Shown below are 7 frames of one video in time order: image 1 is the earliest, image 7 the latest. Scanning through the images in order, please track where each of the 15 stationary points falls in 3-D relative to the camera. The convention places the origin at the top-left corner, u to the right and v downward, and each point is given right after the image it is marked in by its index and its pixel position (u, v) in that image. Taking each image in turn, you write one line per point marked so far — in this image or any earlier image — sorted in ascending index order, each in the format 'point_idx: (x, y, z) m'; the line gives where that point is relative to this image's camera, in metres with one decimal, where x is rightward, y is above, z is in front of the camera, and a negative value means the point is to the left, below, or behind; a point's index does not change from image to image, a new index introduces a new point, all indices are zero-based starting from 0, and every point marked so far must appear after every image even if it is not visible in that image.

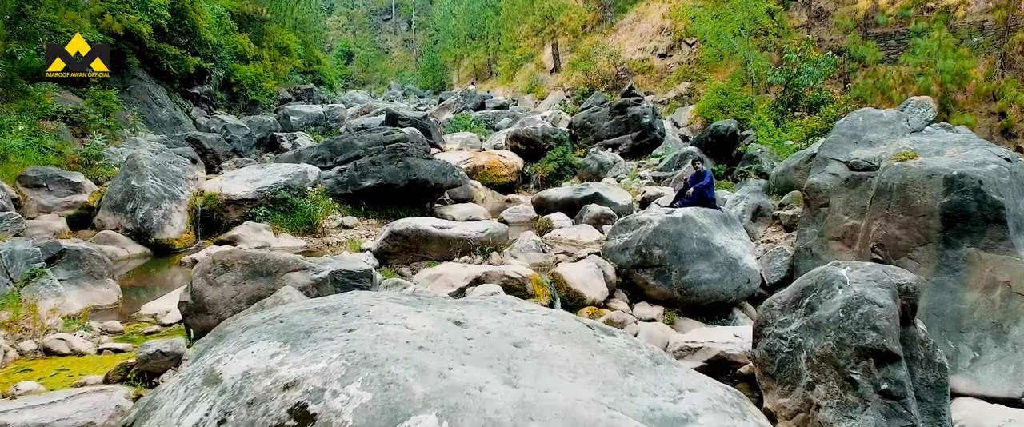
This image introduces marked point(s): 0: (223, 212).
0: (-4.6, 0.0, +9.9) m
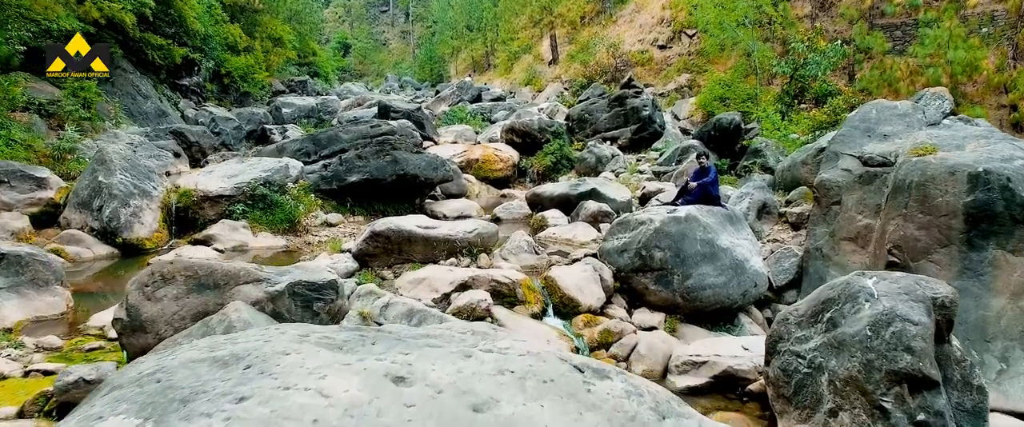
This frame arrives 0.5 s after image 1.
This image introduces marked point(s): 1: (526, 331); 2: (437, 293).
0: (-4.7, +0.1, +9.3) m
1: (+0.1, -1.1, +5.7) m
2: (-0.8, -0.8, +6.5) m
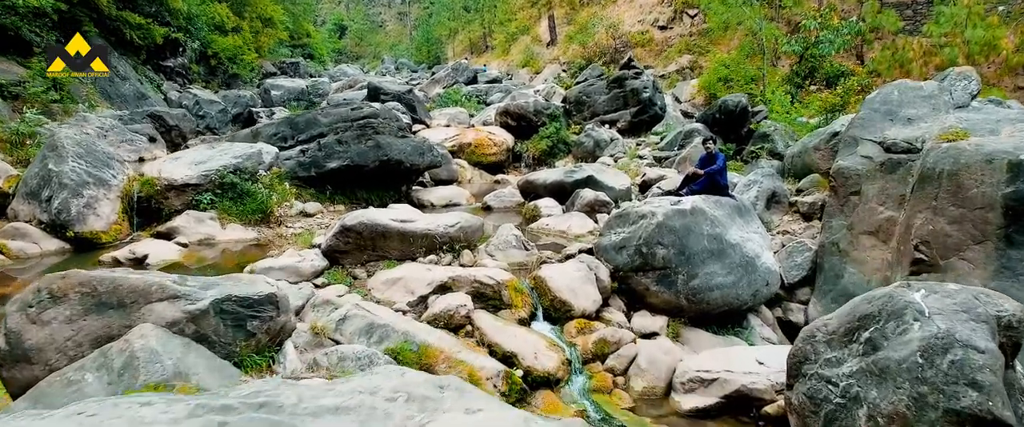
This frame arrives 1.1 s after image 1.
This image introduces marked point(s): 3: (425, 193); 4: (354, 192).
0: (-4.8, +0.2, +8.6) m
1: (0.0, -1.0, +5.0) m
2: (-0.9, -0.8, +5.8) m
3: (-1.6, +0.4, +11.6) m
4: (-2.7, +0.4, +10.6) m
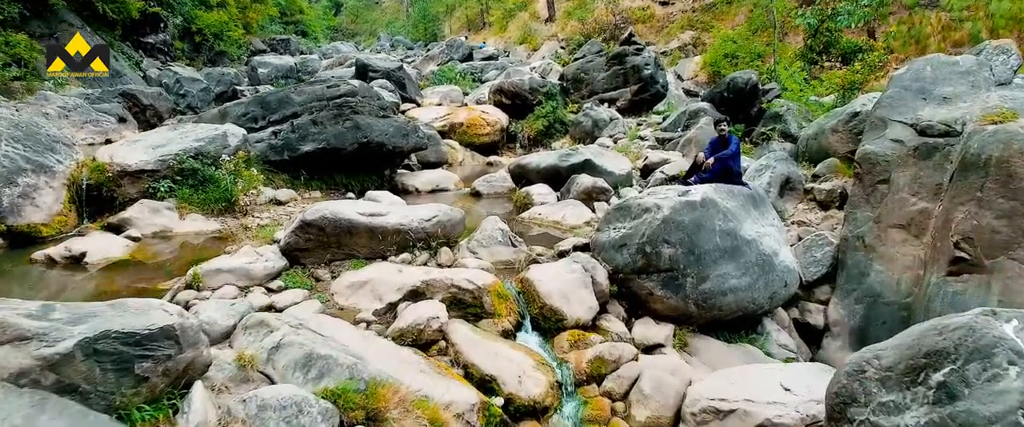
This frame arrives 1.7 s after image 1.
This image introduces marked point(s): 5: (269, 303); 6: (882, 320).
0: (-5.0, +0.3, +7.8) m
1: (-0.2, -1.0, +4.3) m
2: (-1.0, -0.7, +5.0) m
3: (-1.8, +0.6, +10.8) m
4: (-2.9, +0.6, +9.8) m
5: (-1.9, -0.7, +4.9) m
6: (+3.8, -1.1, +6.3) m
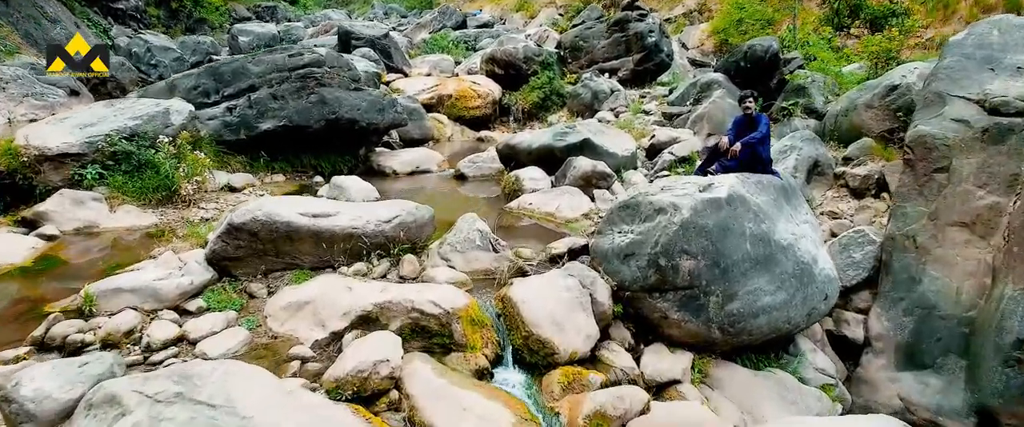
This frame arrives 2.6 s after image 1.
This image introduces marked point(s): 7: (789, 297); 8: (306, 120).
0: (-5.1, +0.4, +6.7) m
1: (-0.3, -1.1, +3.2) m
2: (-1.2, -0.8, +4.0) m
3: (-1.9, +0.9, +9.6) m
4: (-3.0, +0.8, +8.7) m
5: (-2.1, -0.7, +3.9) m
6: (+3.6, -1.1, +5.3) m
7: (+2.0, -0.6, +4.5) m
8: (-2.8, +1.2, +8.3) m
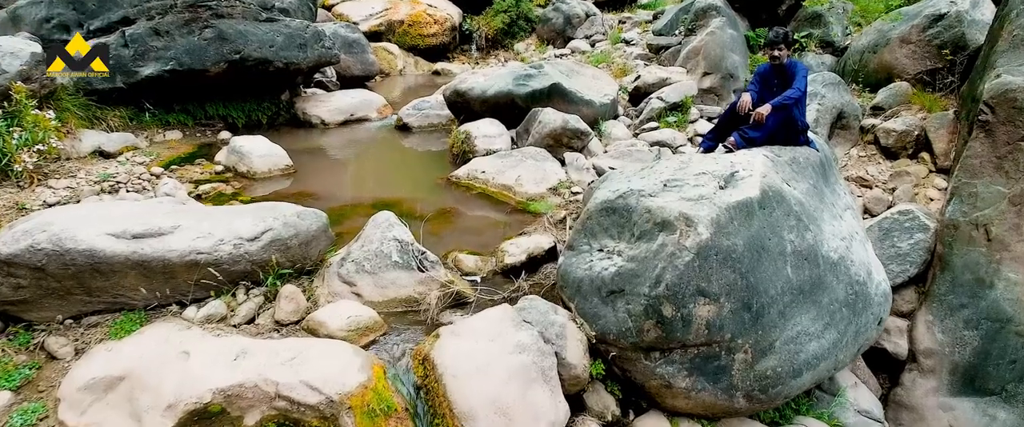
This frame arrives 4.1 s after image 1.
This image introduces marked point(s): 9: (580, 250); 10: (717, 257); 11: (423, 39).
0: (-5.6, +0.5, +4.9) m
1: (-0.6, -1.3, +1.8) m
2: (-1.5, -0.9, +2.5) m
3: (-2.5, +1.4, +7.9) m
4: (-3.5, +1.1, +6.9) m
5: (-2.4, -0.9, +2.3) m
6: (+3.2, -1.0, +4.0) m
7: (+1.7, -0.6, +3.1) m
8: (-3.3, +1.6, +6.5) m
9: (+0.4, -0.2, +3.3) m
10: (+0.9, -0.2, +2.8) m
11: (-1.7, +3.2, +11.8) m
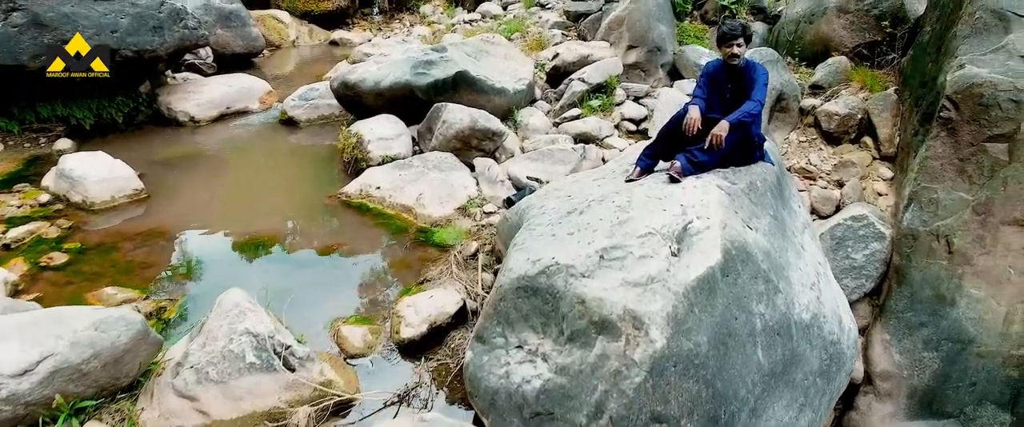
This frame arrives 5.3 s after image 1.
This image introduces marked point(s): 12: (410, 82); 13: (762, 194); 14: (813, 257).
0: (-6.2, 0.0, +3.4) m
1: (-0.8, -1.8, +1.1) m
2: (-1.8, -1.4, +1.6) m
3: (-3.5, +1.2, +6.6) m
4: (-4.4, +0.9, +5.5) m
5: (-2.6, -1.5, +1.3) m
6: (+2.7, -1.0, +3.7) m
7: (+1.3, -0.9, +2.6) m
8: (-4.1, +1.3, +5.1) m
9: (-0.1, -0.5, +2.5) m
10: (+0.5, -0.5, +2.1) m
11: (-3.3, +3.4, +10.4) m
12: (-0.9, +1.3, +5.8) m
13: (+1.2, +0.1, +3.0) m
14: (+1.5, -0.2, +3.2) m
